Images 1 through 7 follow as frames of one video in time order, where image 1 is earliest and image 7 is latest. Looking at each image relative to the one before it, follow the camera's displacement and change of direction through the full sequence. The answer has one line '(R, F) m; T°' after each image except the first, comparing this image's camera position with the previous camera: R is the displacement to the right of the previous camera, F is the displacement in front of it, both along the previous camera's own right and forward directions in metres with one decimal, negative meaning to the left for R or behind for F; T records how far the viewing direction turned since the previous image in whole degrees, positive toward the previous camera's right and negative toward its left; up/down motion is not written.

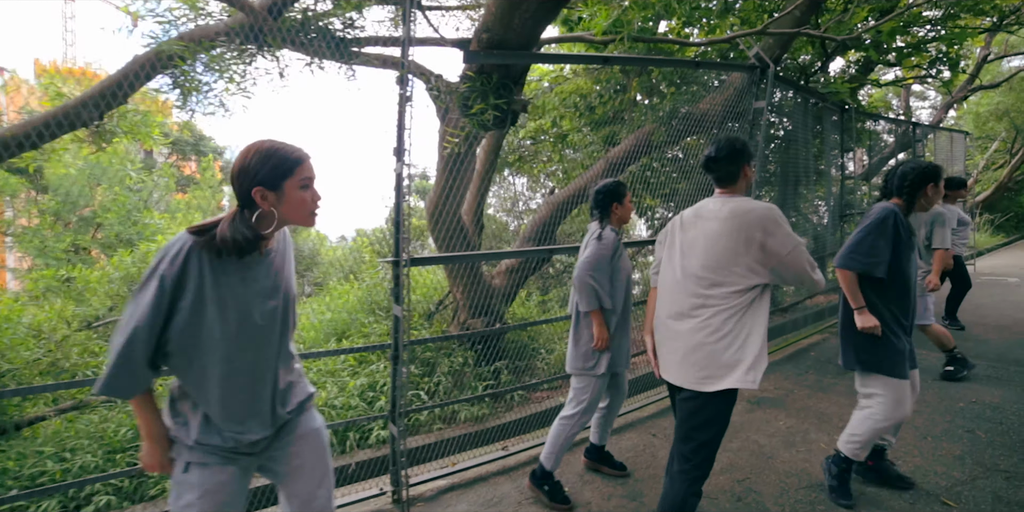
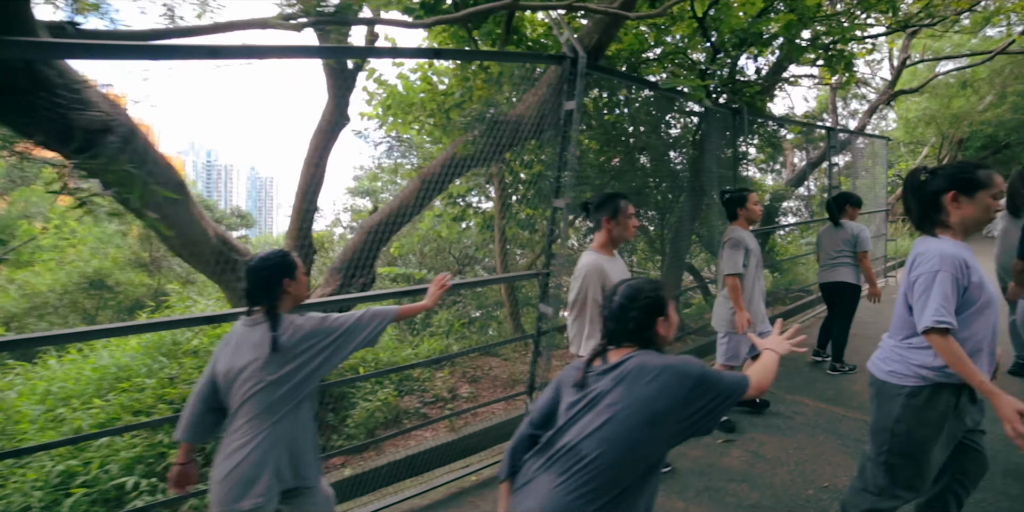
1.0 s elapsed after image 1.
(+1.5, +0.8) m; +3°
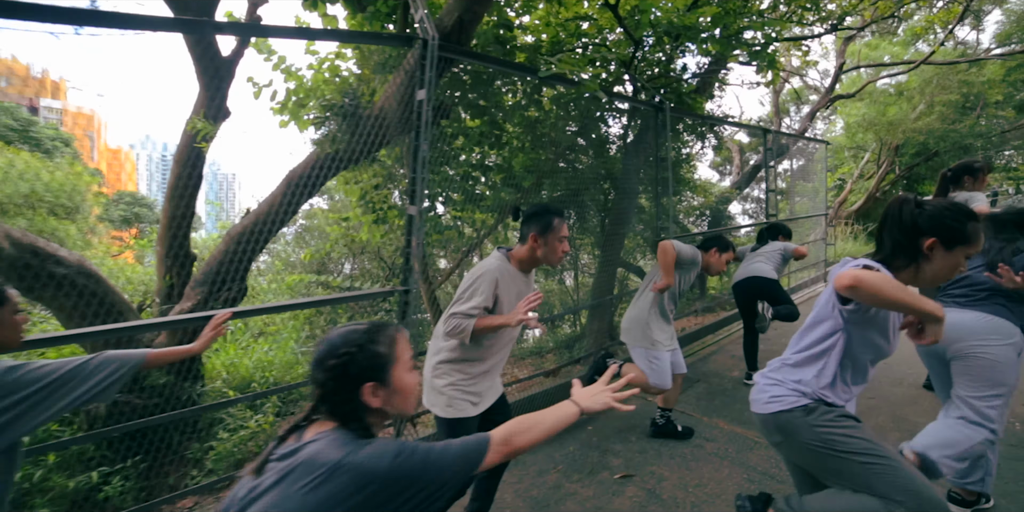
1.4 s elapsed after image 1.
(+0.7, +0.4) m; +4°
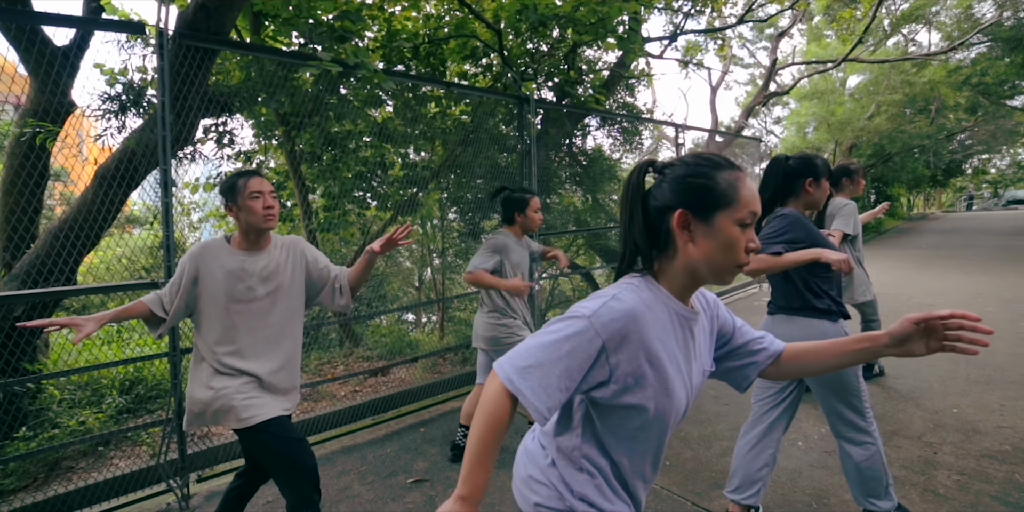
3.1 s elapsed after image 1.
(+1.3, +0.1) m; 0°
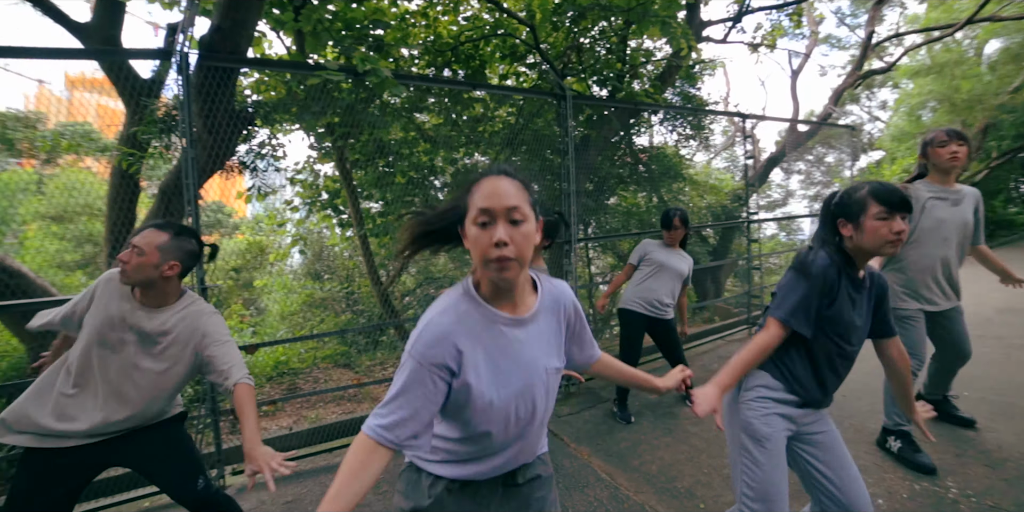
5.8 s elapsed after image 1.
(+0.4, +0.2) m; -10°
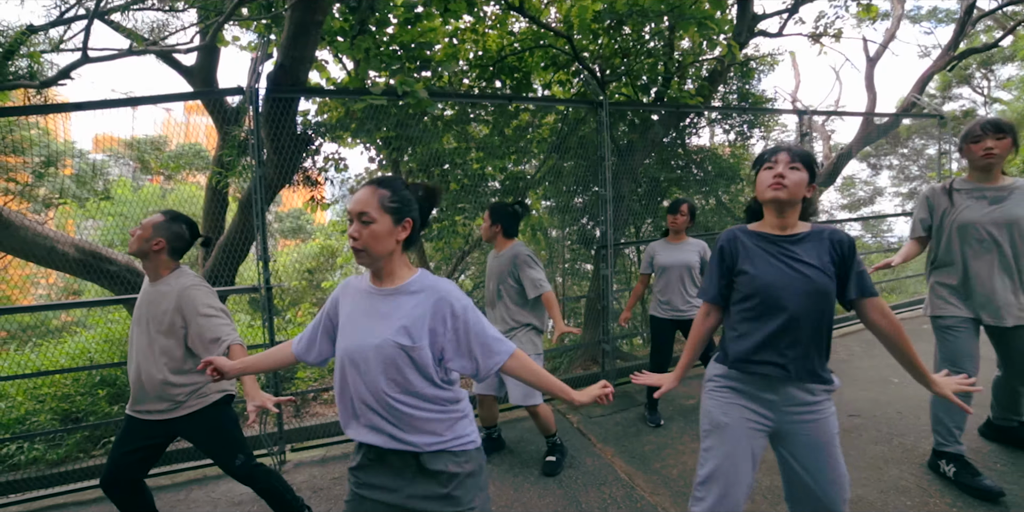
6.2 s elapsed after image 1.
(+0.3, -0.1) m; -9°
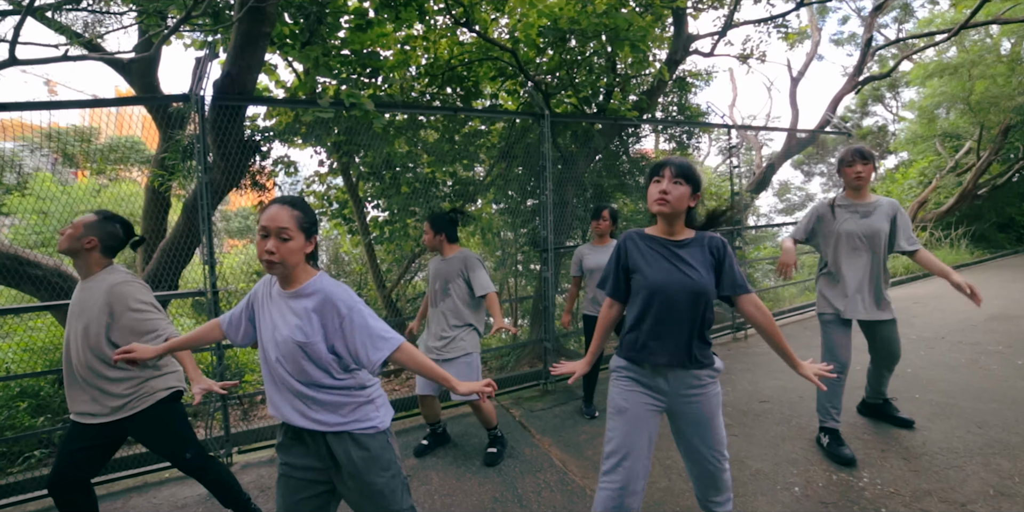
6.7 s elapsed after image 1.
(+0.1, -0.2) m; +5°
